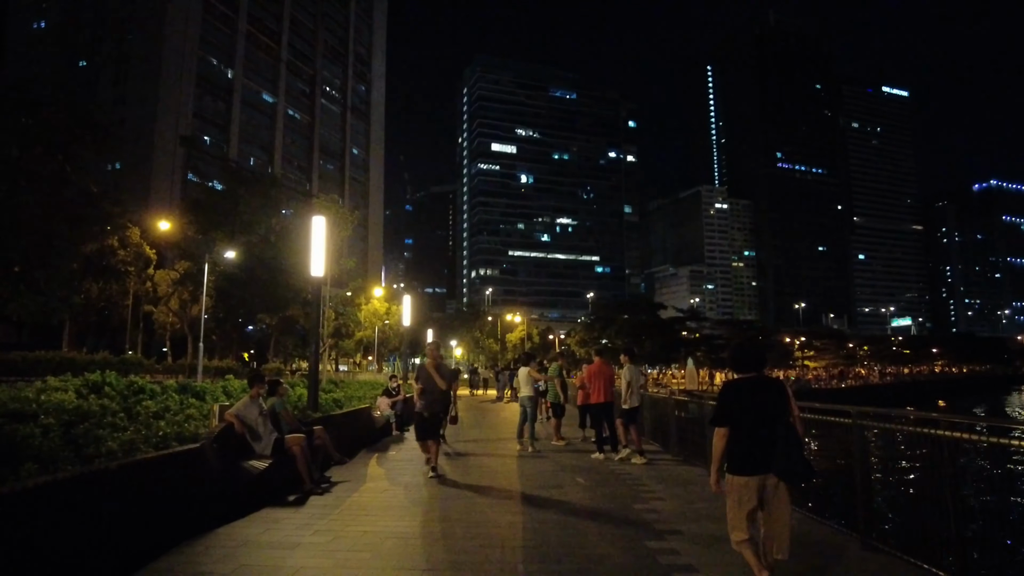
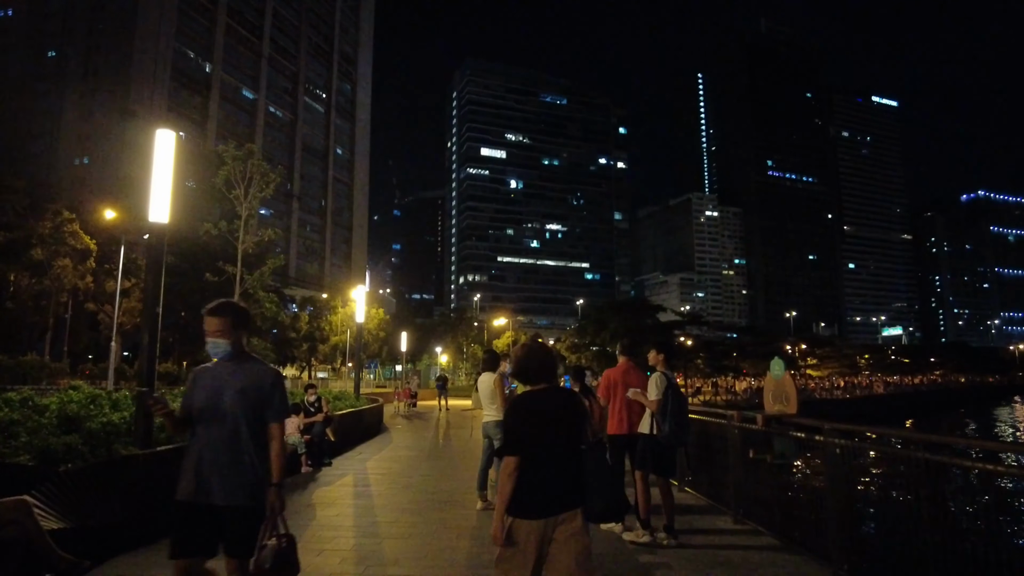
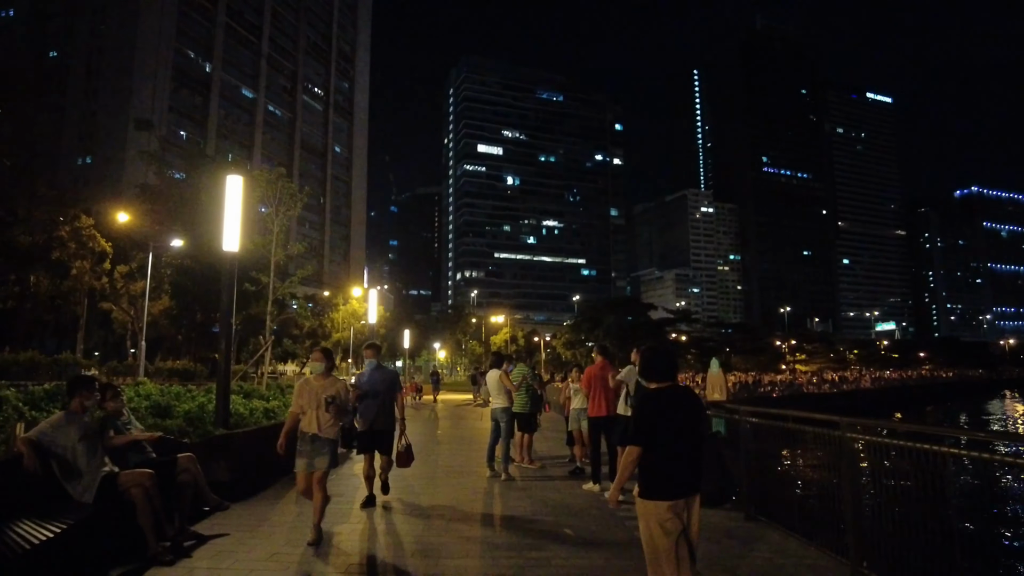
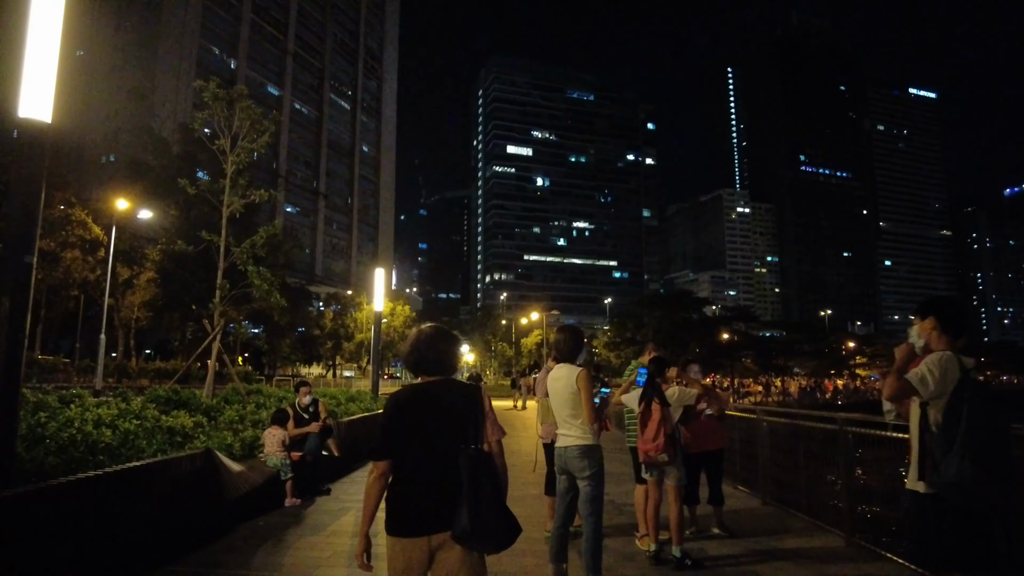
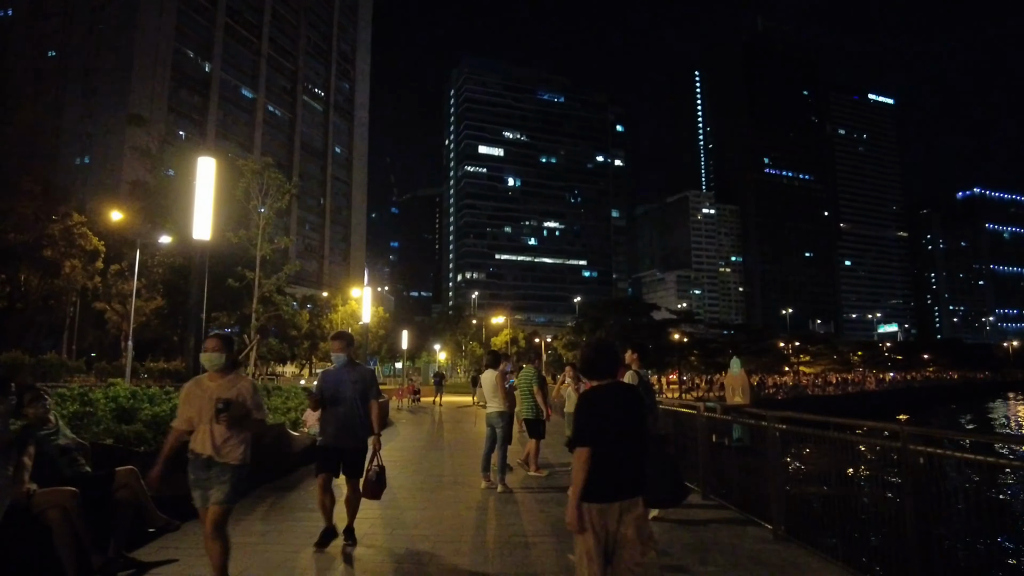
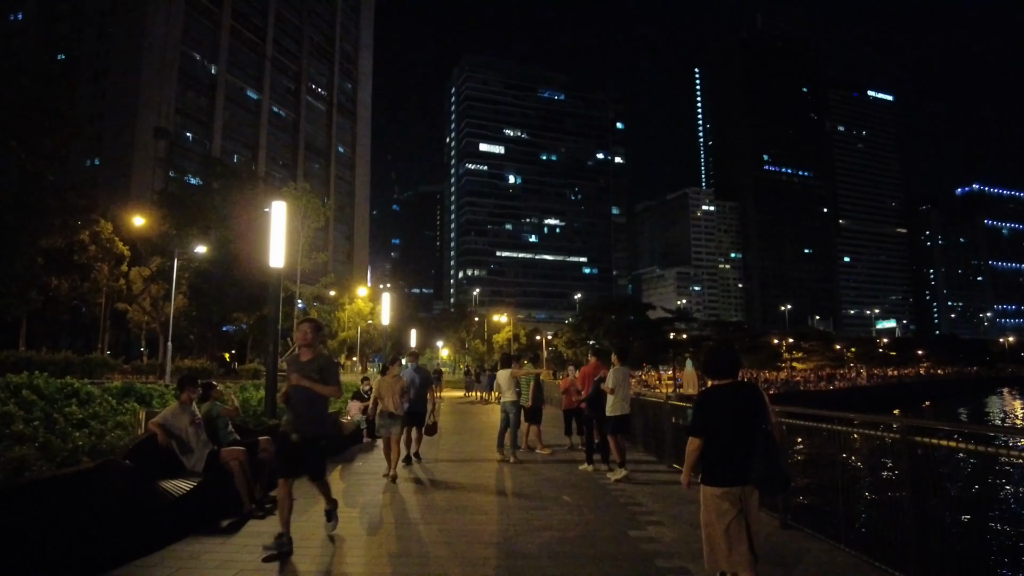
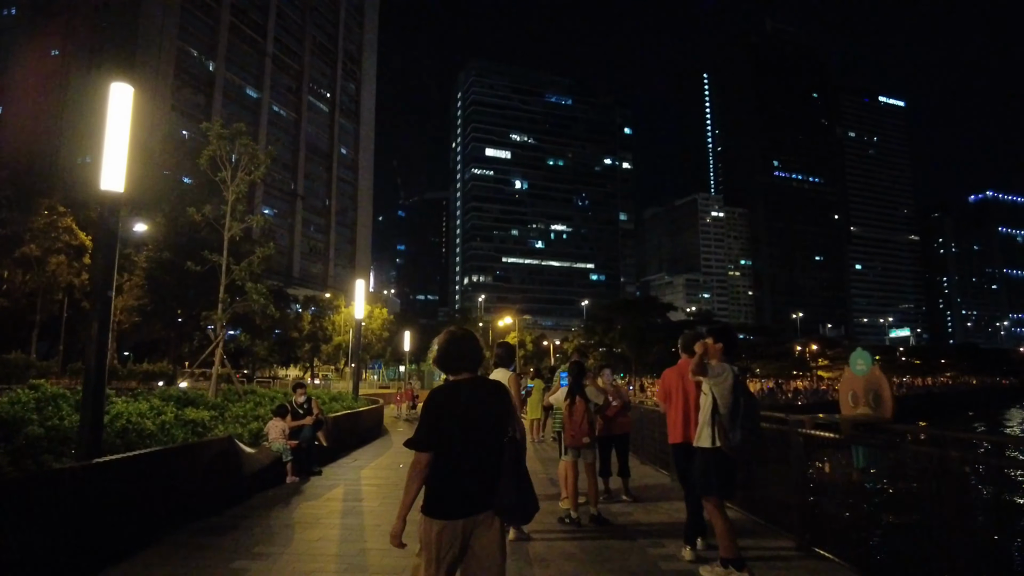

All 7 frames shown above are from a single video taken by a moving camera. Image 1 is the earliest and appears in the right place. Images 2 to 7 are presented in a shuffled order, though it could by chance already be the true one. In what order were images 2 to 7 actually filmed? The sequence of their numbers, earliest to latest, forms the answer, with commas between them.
6, 3, 5, 2, 7, 4
